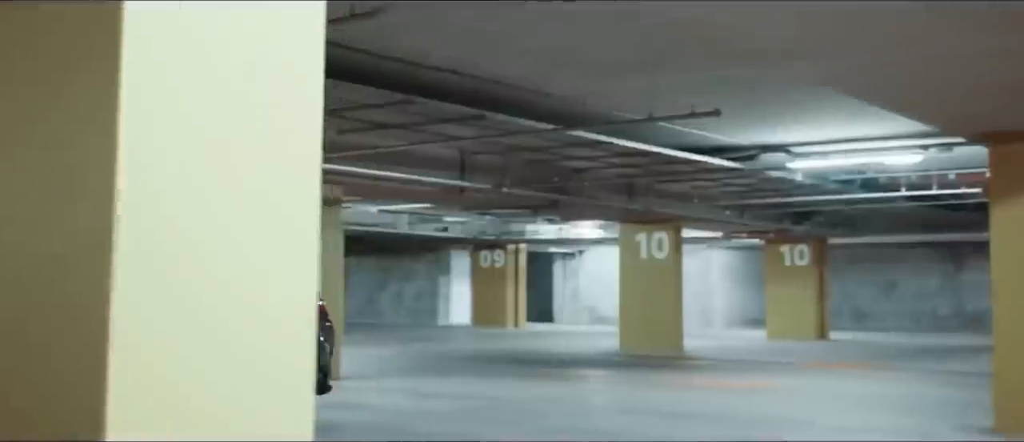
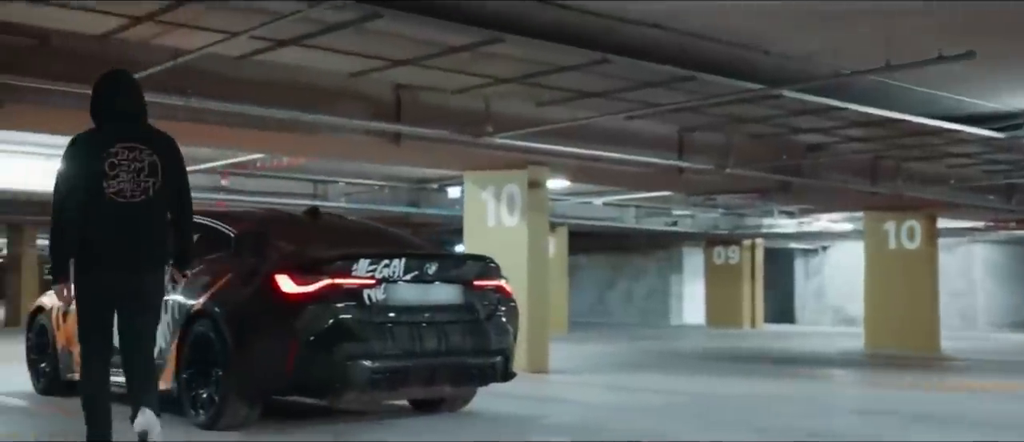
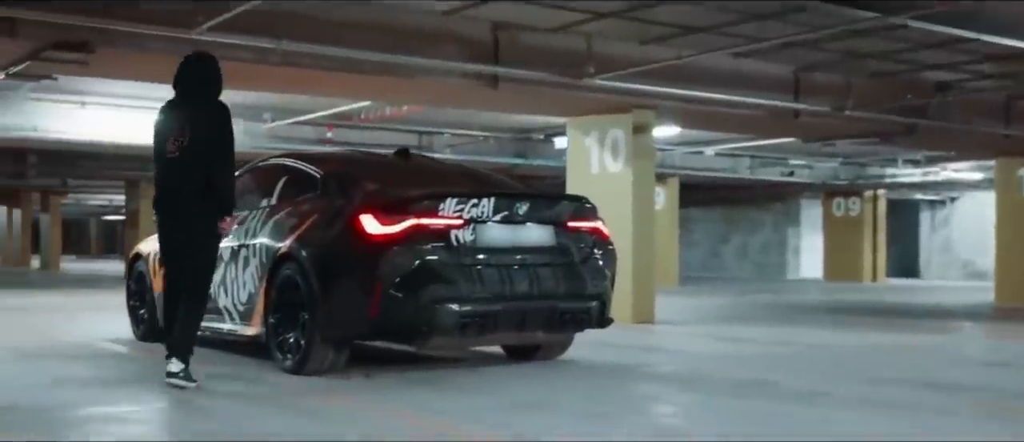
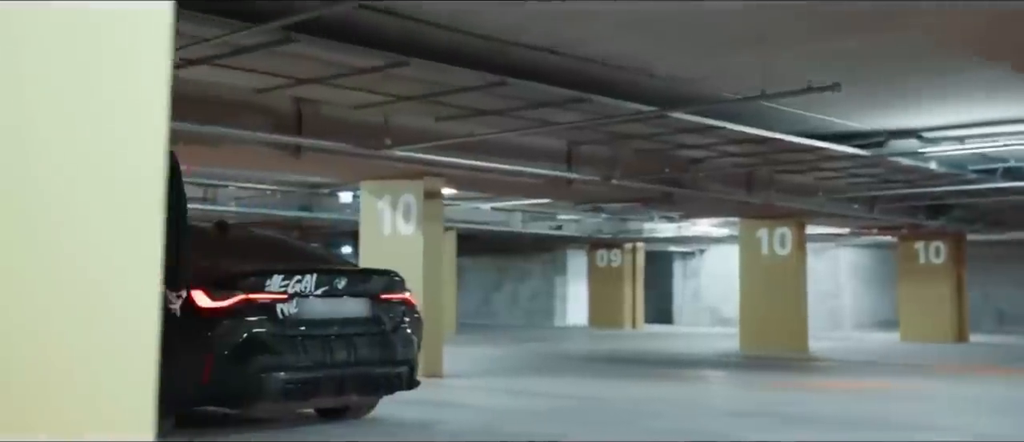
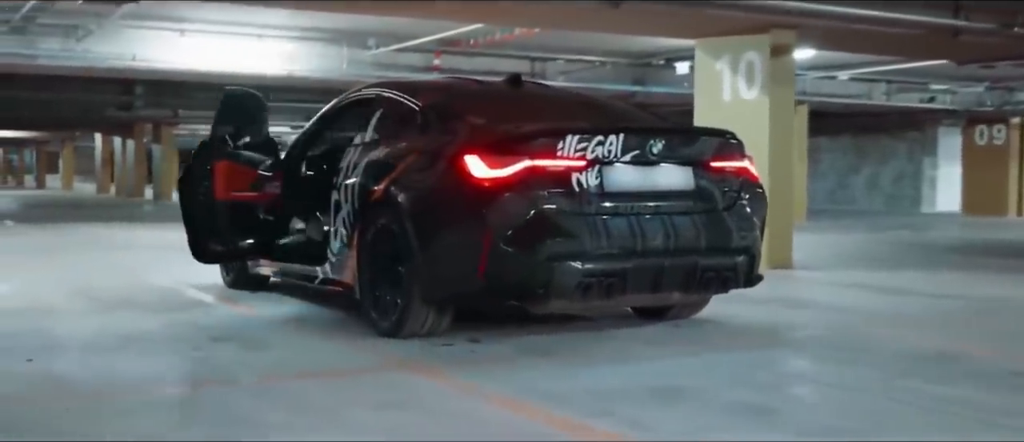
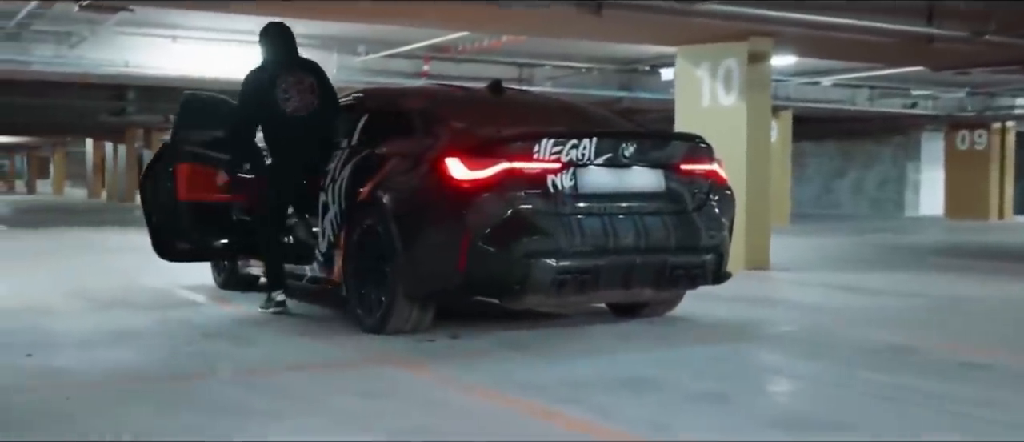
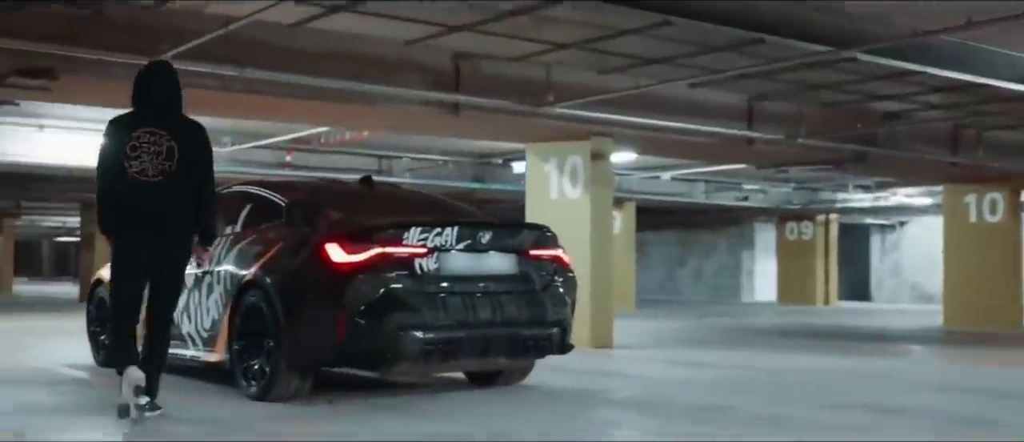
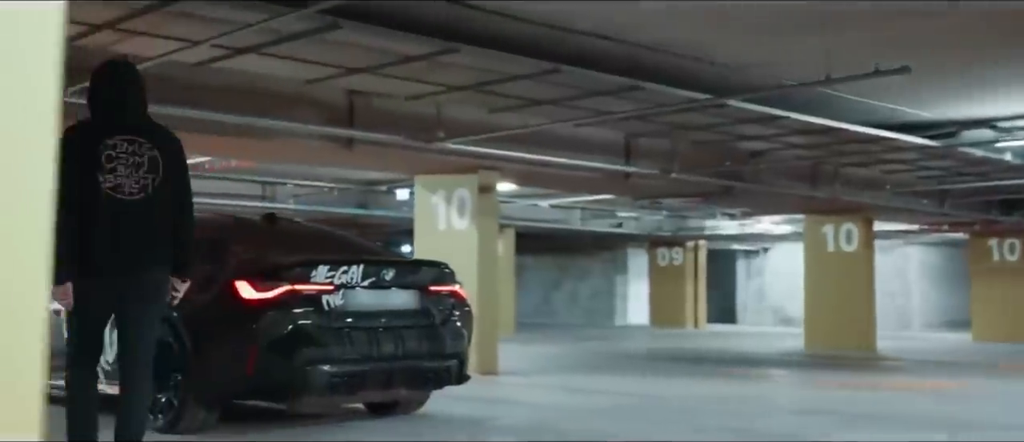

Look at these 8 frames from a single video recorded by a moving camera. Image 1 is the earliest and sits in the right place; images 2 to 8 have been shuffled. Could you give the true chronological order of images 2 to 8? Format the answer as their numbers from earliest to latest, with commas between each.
4, 8, 2, 7, 3, 6, 5
